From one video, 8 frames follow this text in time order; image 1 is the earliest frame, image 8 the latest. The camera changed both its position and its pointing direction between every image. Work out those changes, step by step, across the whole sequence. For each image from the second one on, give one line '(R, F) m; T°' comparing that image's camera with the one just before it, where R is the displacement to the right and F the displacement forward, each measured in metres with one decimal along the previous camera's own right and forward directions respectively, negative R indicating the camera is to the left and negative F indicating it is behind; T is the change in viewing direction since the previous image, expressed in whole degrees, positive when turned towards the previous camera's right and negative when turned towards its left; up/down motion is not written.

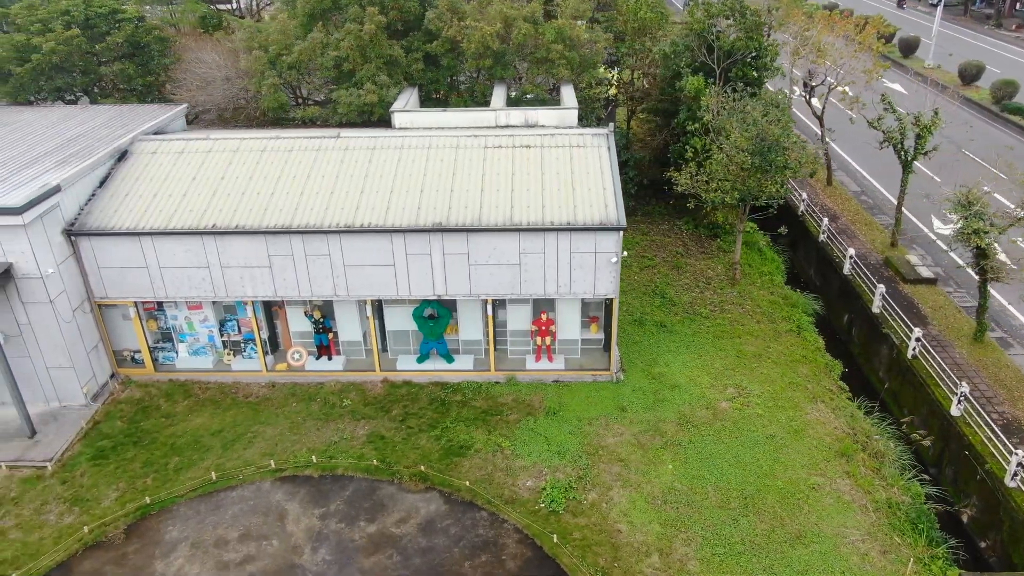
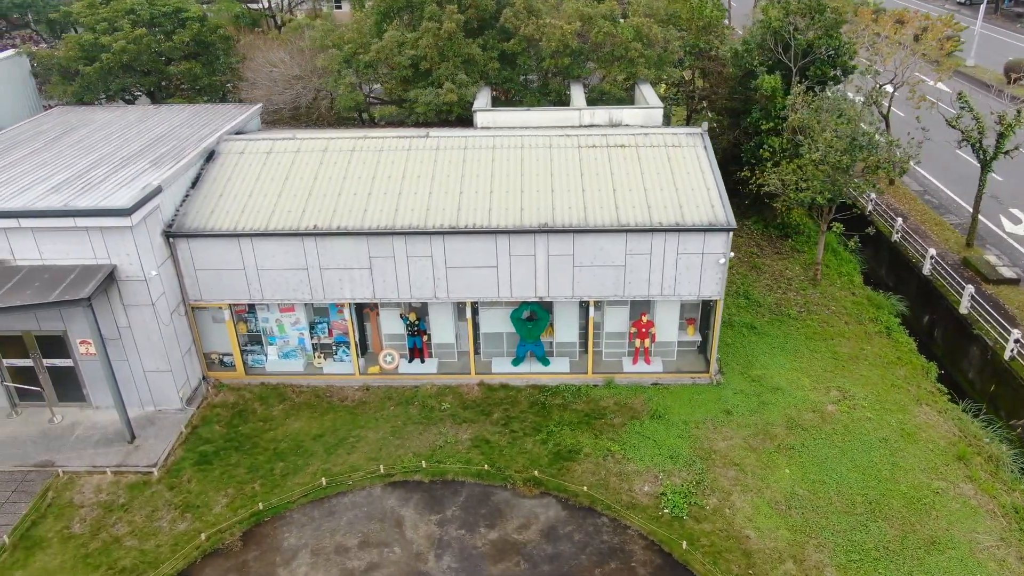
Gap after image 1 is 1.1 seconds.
(-1.5, +0.2) m; 0°
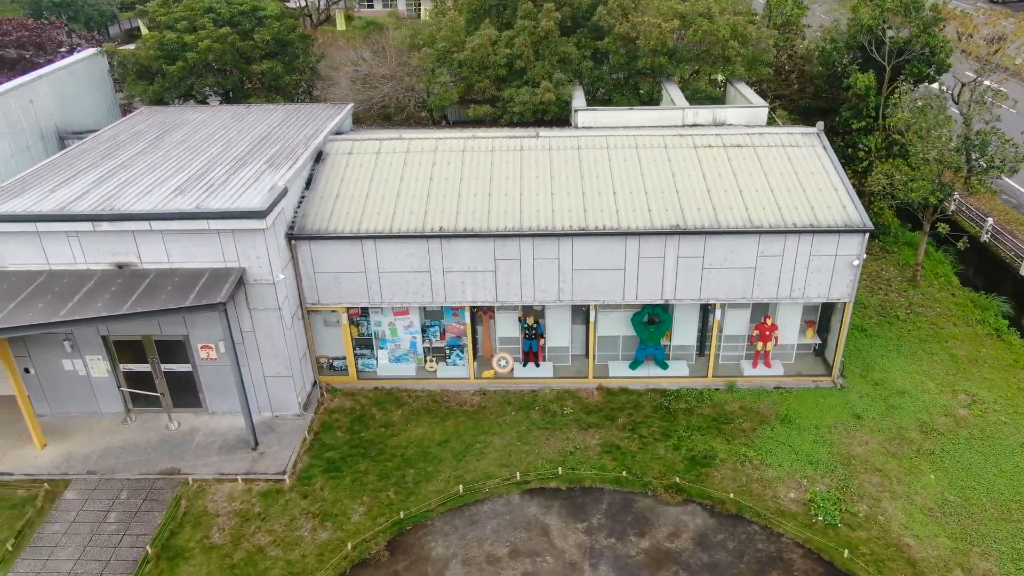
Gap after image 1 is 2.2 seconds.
(-1.8, +0.3) m; 0°
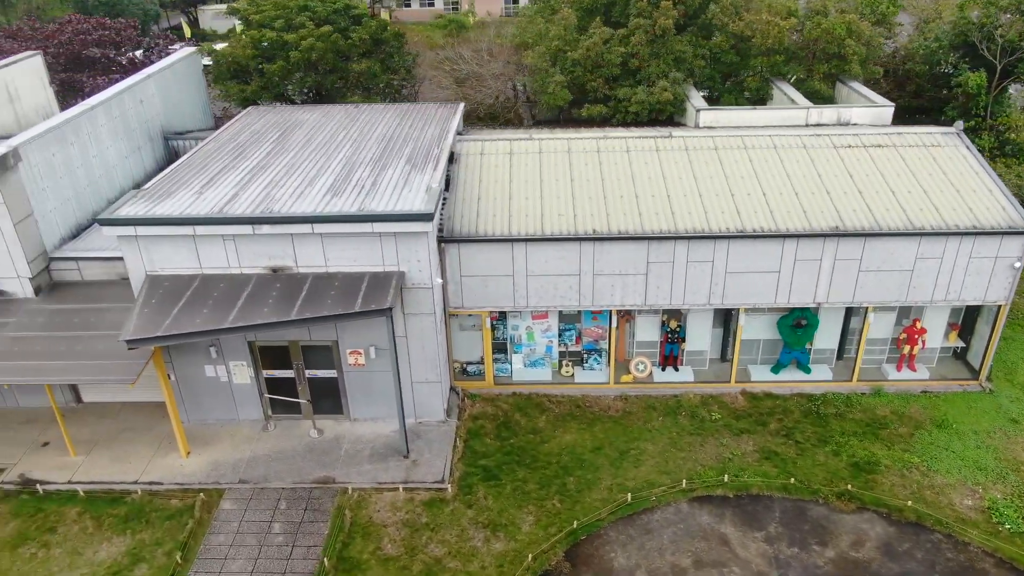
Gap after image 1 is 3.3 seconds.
(-2.1, +0.3) m; 0°
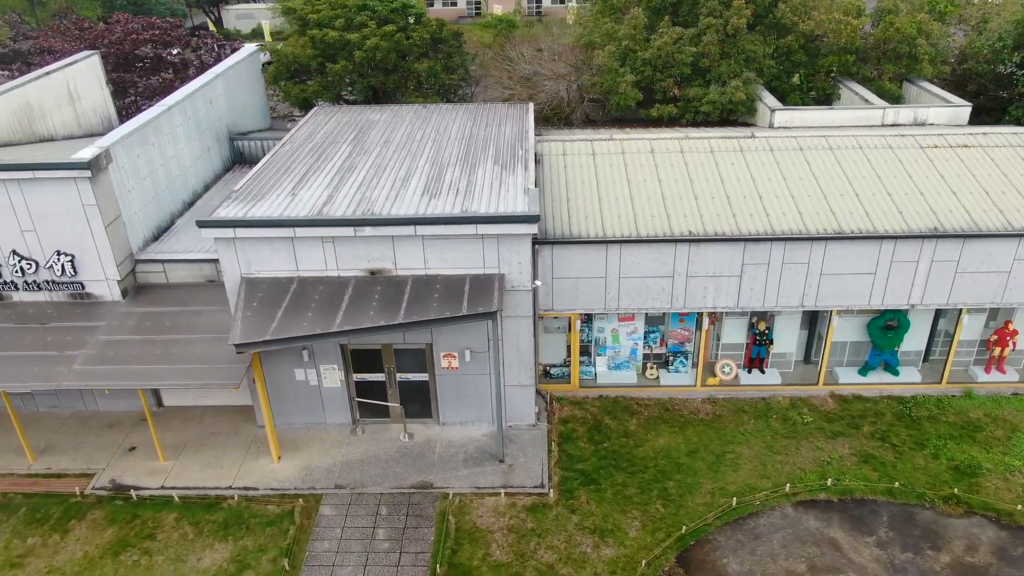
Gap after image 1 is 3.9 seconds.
(-1.3, +0.2) m; 0°
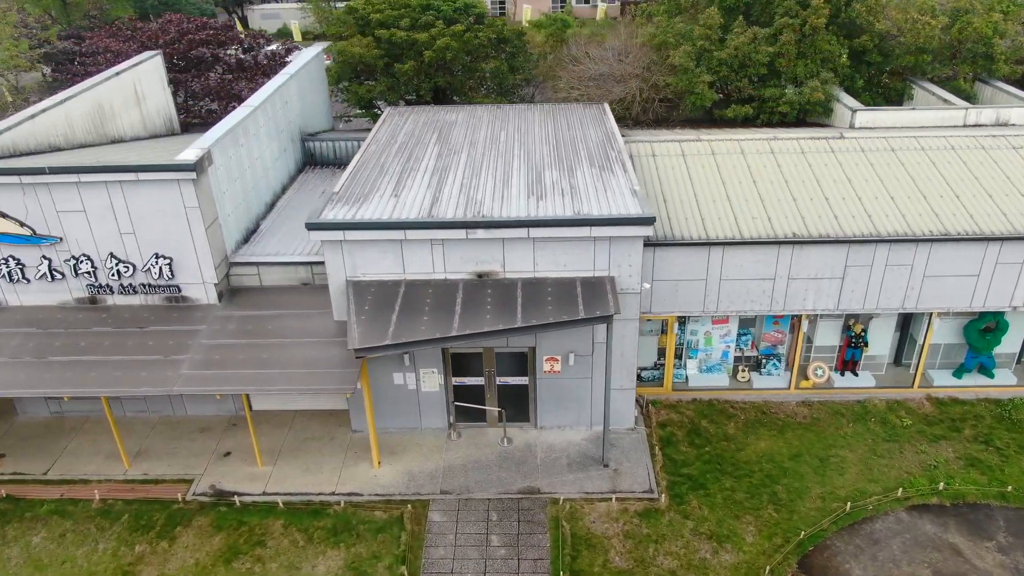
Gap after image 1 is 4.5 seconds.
(-1.4, +0.1) m; 0°
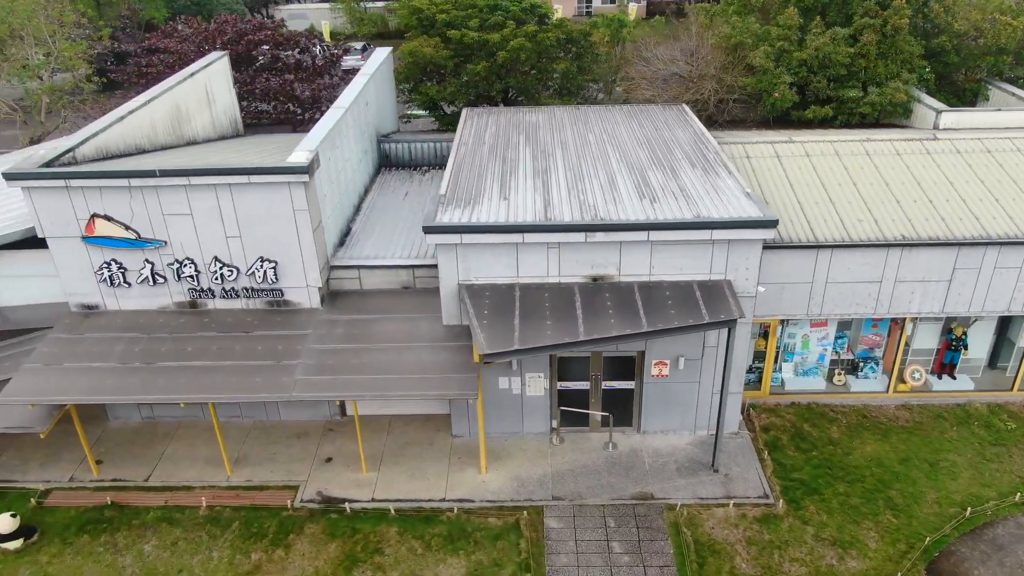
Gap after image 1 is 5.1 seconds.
(-1.5, +0.1) m; 0°
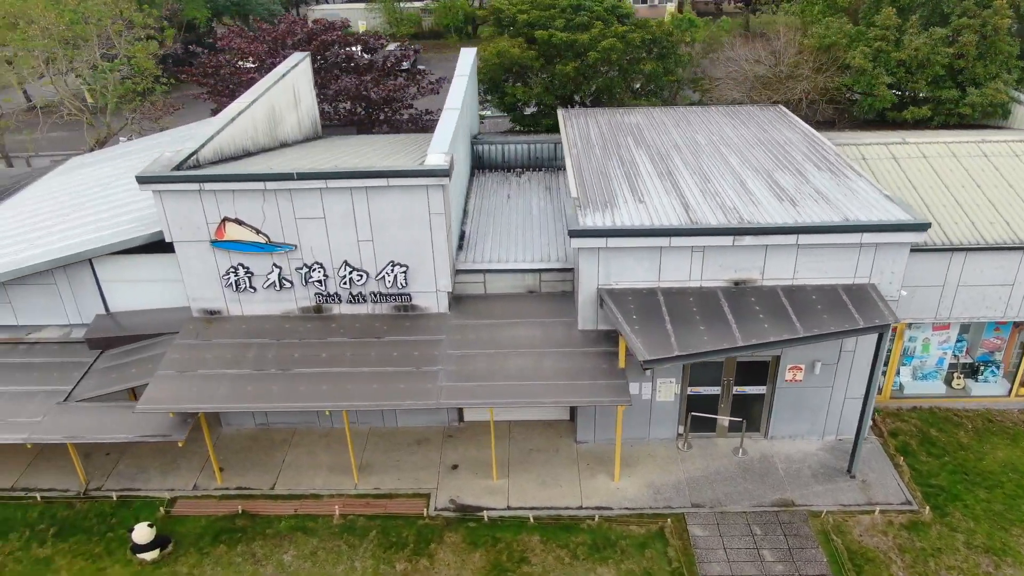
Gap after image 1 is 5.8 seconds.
(-1.8, +0.2) m; 0°
